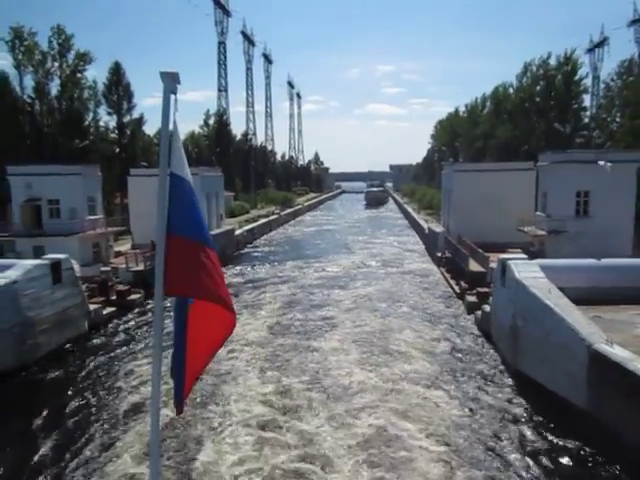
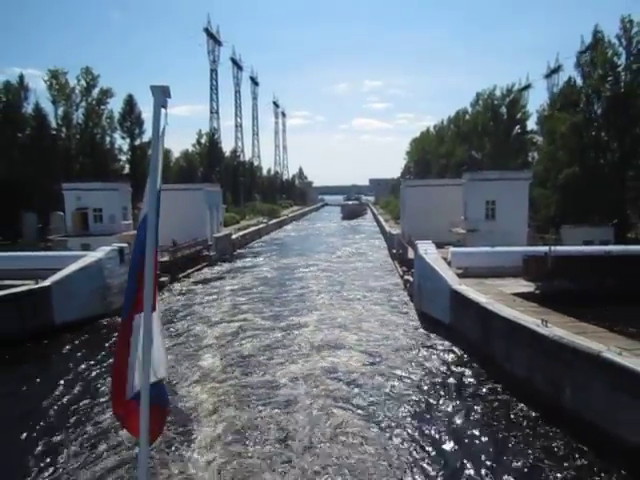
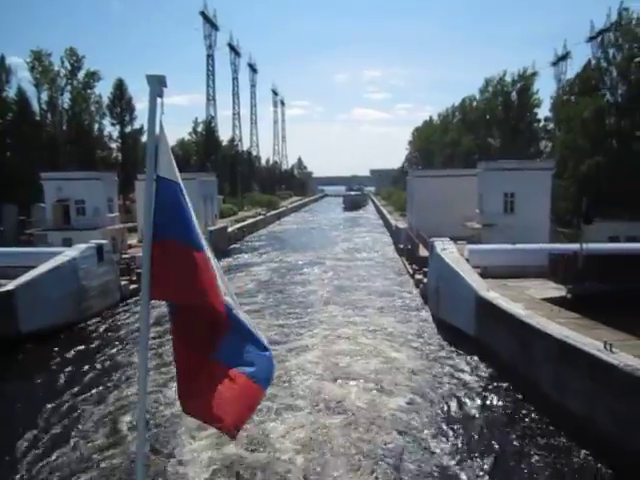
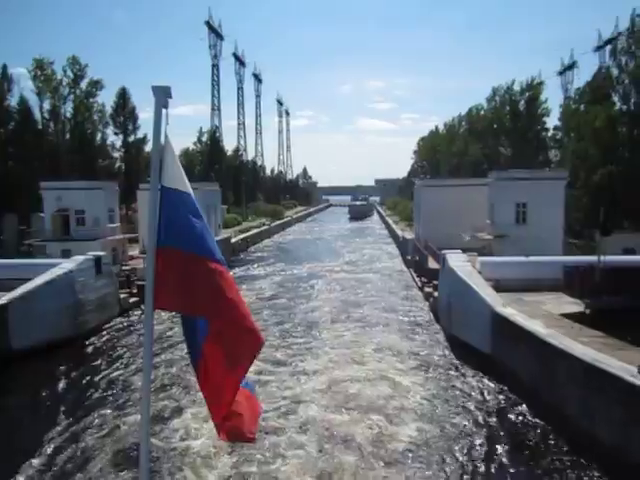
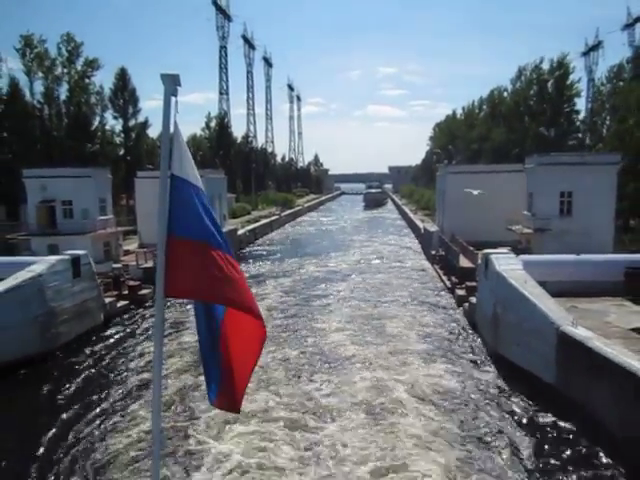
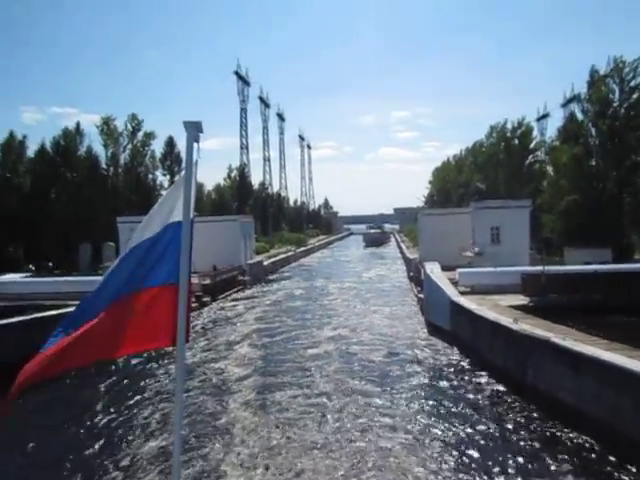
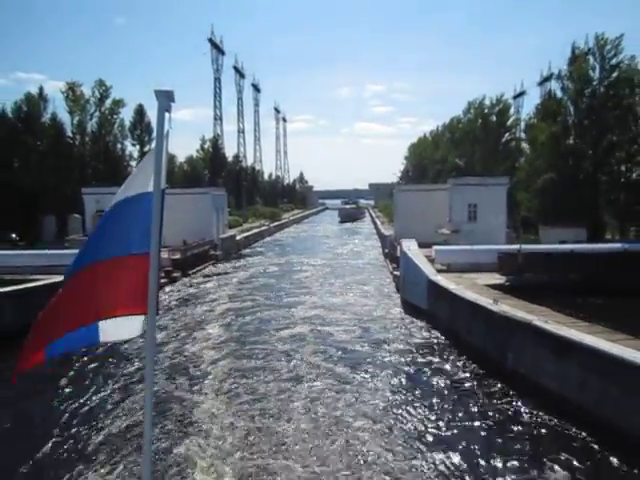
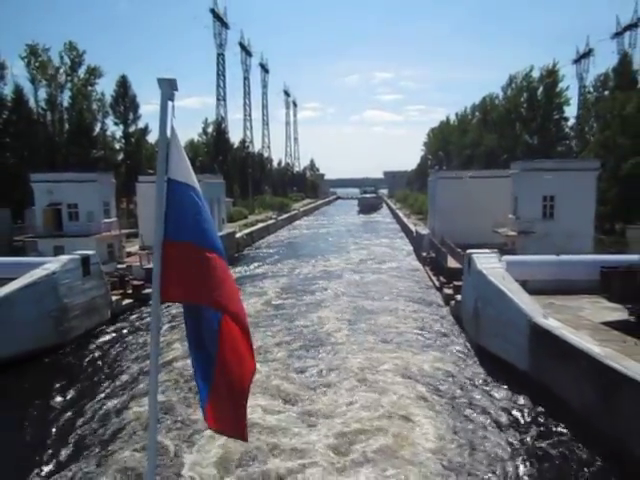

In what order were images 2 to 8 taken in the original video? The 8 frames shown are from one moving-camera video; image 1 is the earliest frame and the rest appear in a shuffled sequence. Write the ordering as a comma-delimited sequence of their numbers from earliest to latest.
5, 8, 4, 3, 2, 7, 6
